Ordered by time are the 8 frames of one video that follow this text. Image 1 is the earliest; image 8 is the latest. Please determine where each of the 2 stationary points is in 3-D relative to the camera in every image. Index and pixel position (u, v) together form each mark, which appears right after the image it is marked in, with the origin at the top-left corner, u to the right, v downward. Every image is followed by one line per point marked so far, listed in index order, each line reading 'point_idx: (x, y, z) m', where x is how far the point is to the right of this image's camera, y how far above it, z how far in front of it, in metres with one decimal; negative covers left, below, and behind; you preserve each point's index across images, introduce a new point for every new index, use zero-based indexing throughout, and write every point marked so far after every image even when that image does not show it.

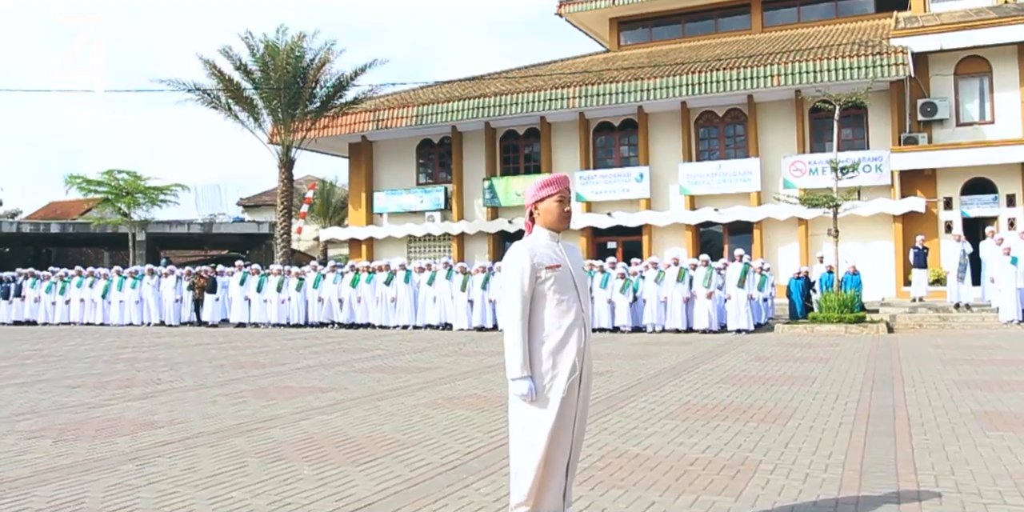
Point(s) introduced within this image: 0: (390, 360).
0: (-1.8, -1.6, +14.6) m
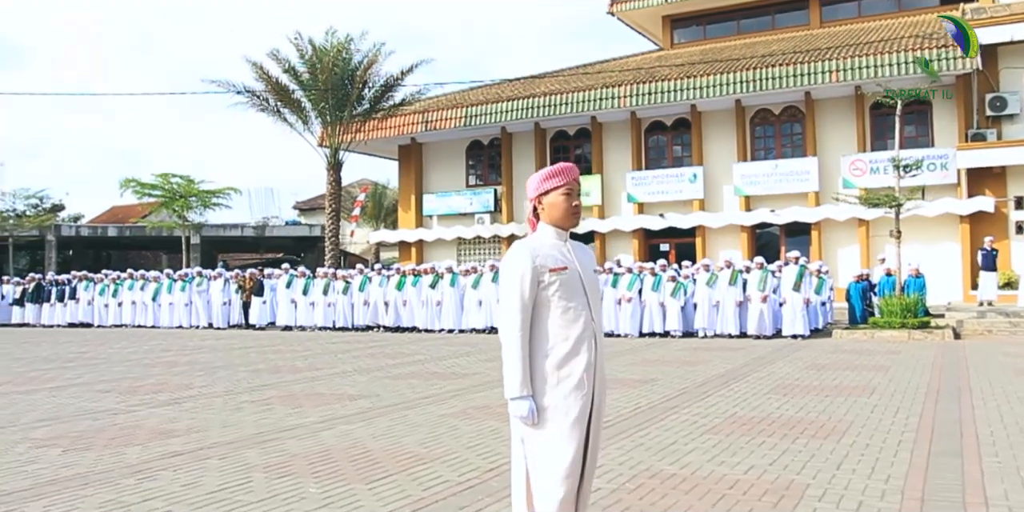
0: (-1.2, -1.6, +14.2) m
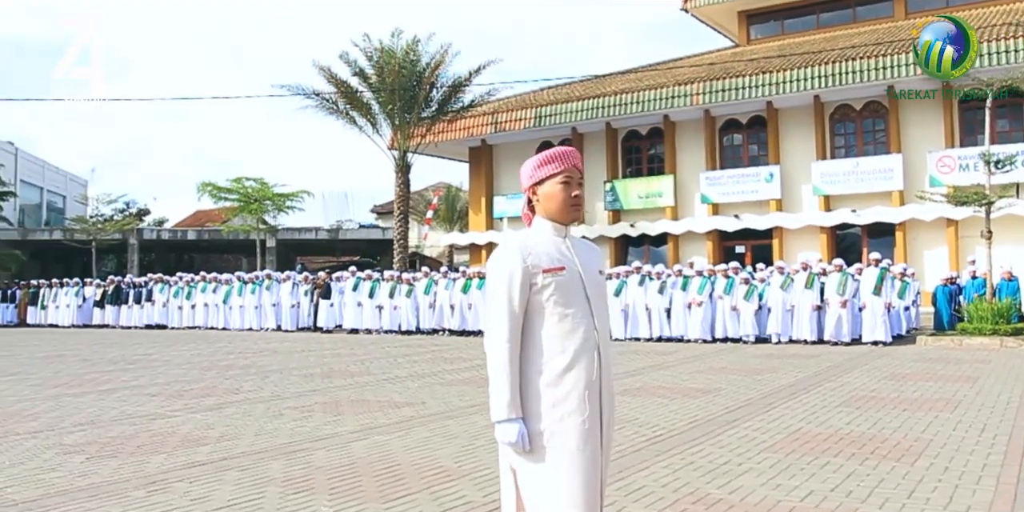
0: (-0.3, -1.7, +13.8) m
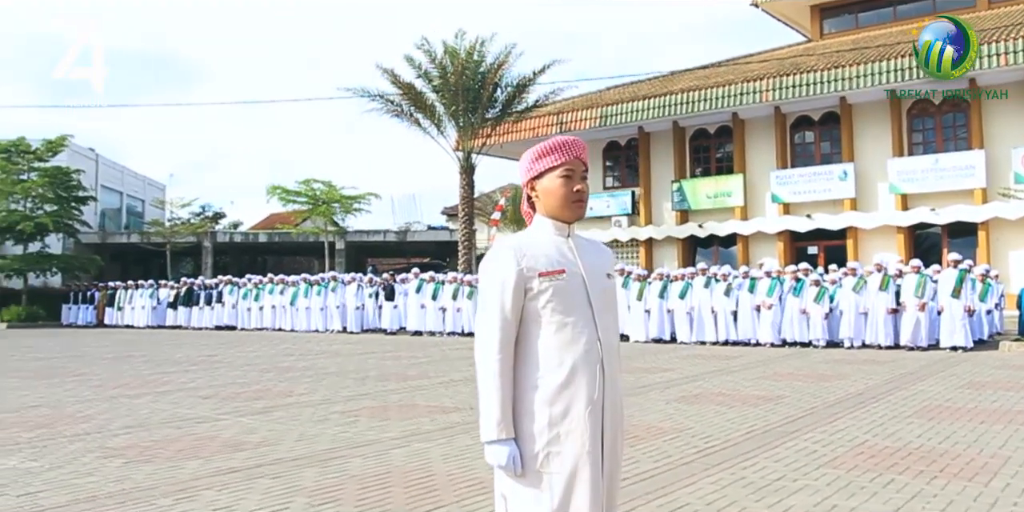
0: (+0.5, -1.7, +13.5) m
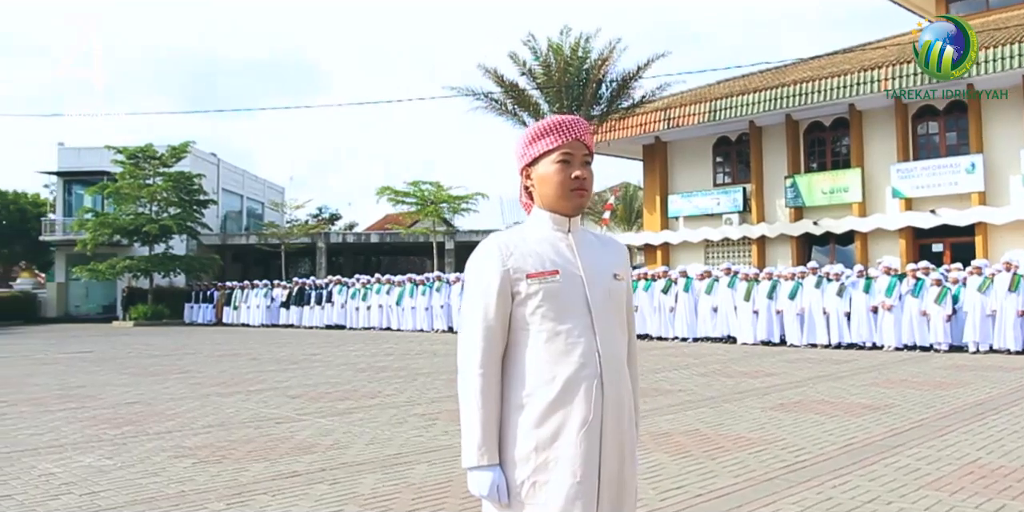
0: (+1.7, -1.7, +13.0) m
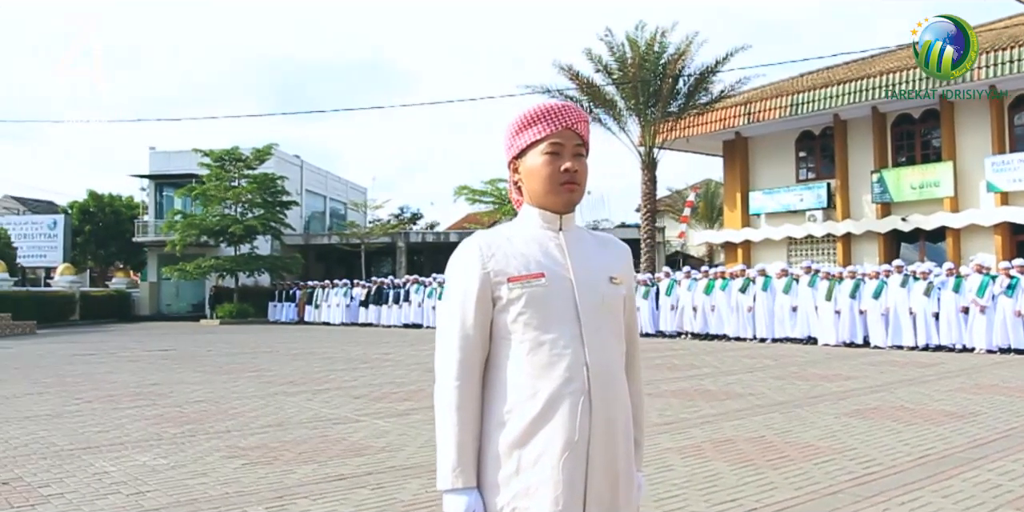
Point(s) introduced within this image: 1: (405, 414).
0: (+2.6, -1.7, +12.6) m
1: (-1.1, -1.6, +9.7) m
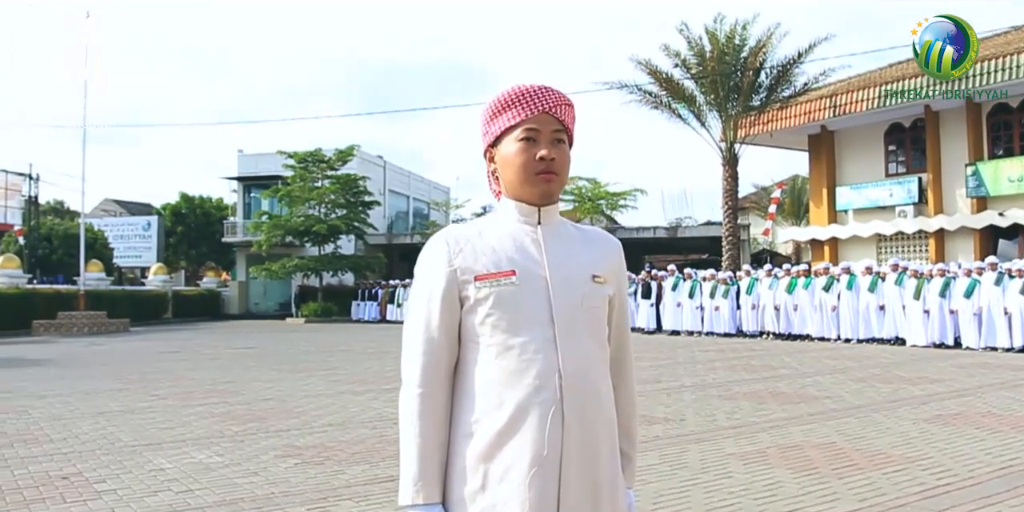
0: (+3.5, -1.6, +12.1) m
1: (-0.5, -1.6, +9.6) m
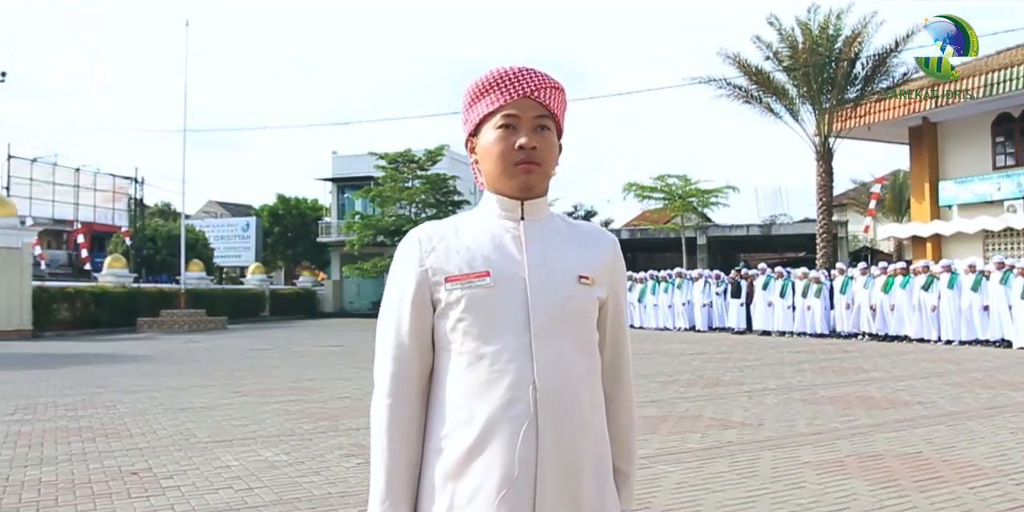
0: (+4.5, -1.6, +11.6) m
1: (+0.3, -1.6, +9.4) m
